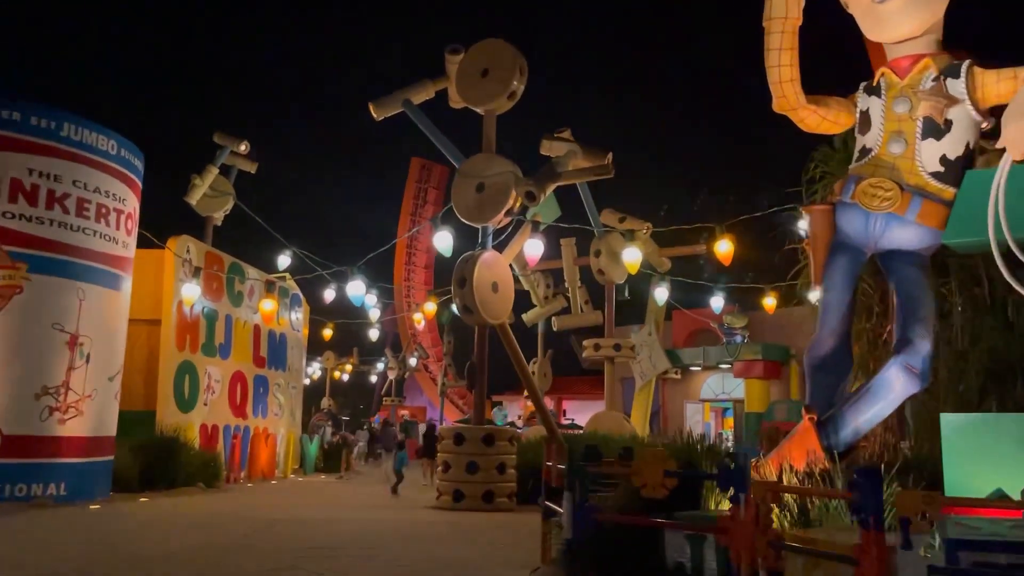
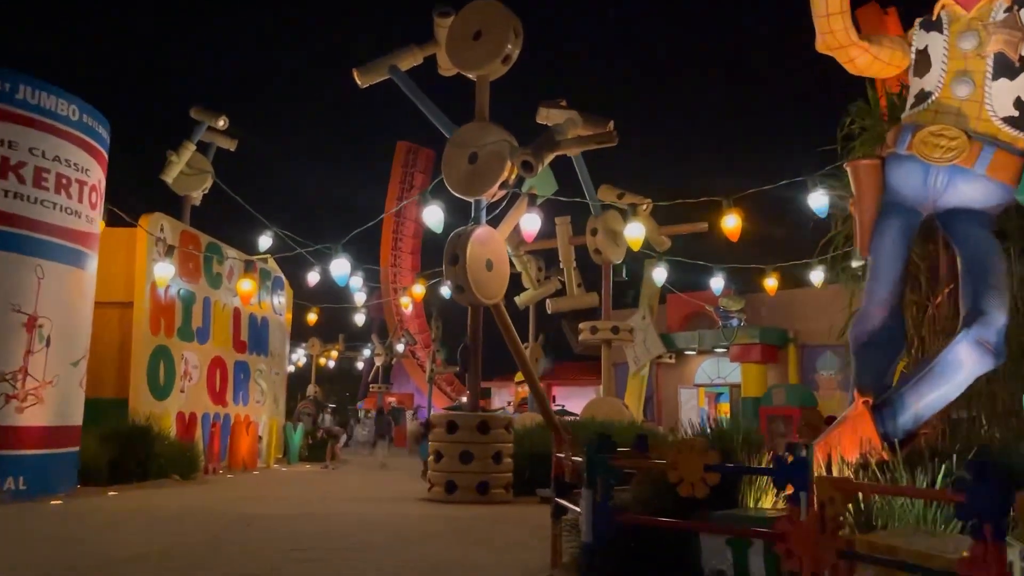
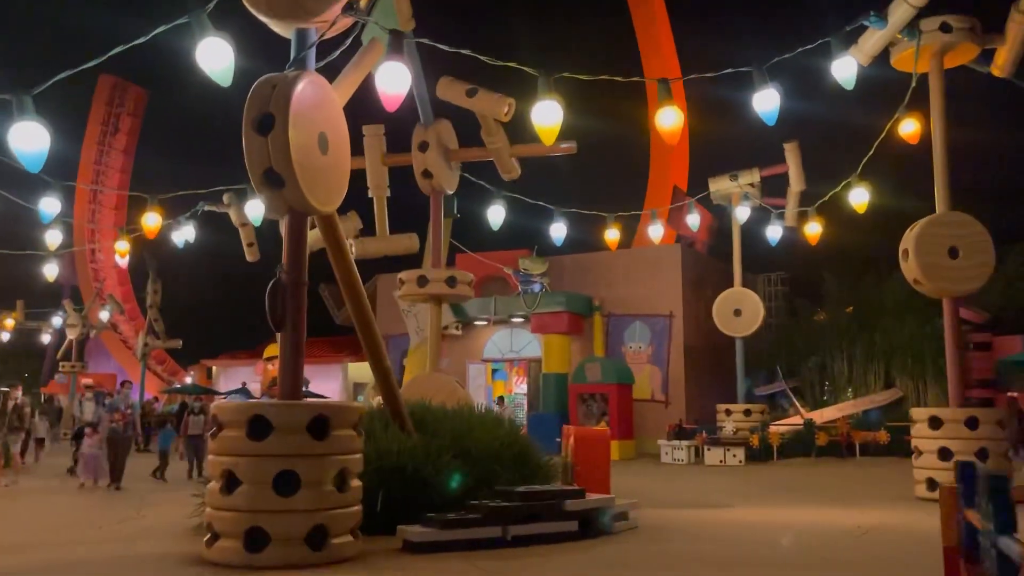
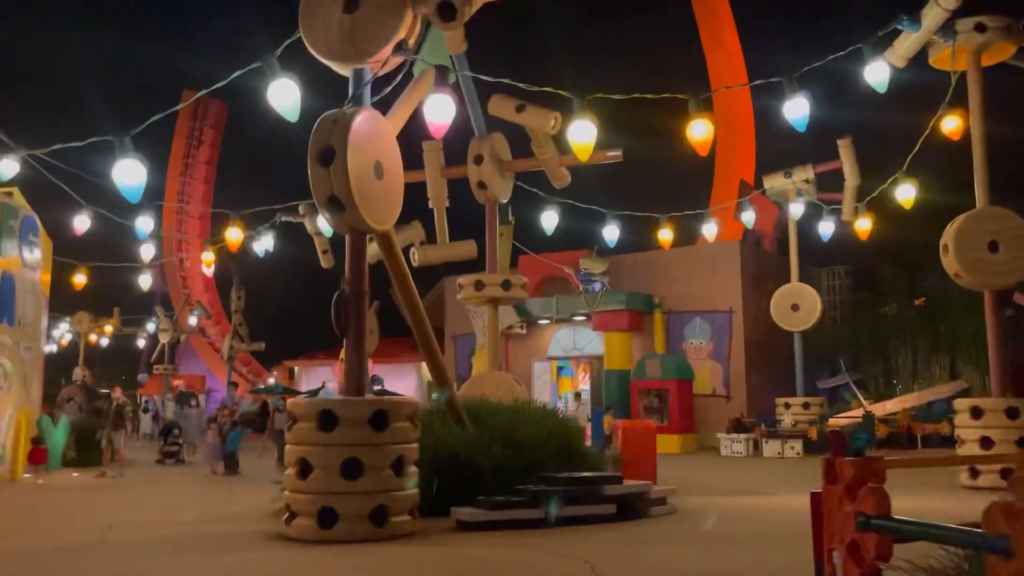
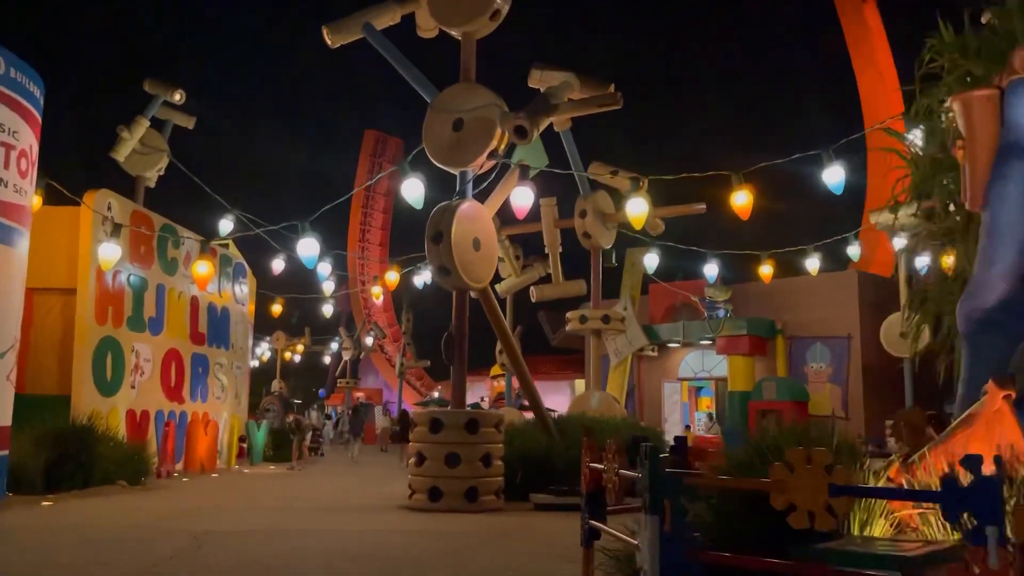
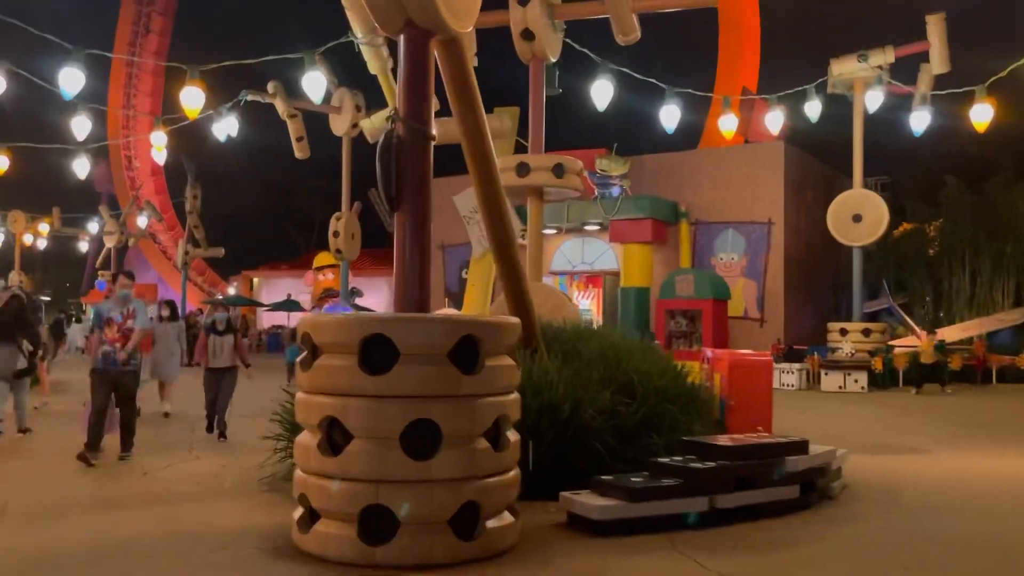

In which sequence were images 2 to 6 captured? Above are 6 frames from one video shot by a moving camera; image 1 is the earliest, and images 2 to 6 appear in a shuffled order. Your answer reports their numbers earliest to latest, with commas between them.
2, 5, 4, 3, 6
